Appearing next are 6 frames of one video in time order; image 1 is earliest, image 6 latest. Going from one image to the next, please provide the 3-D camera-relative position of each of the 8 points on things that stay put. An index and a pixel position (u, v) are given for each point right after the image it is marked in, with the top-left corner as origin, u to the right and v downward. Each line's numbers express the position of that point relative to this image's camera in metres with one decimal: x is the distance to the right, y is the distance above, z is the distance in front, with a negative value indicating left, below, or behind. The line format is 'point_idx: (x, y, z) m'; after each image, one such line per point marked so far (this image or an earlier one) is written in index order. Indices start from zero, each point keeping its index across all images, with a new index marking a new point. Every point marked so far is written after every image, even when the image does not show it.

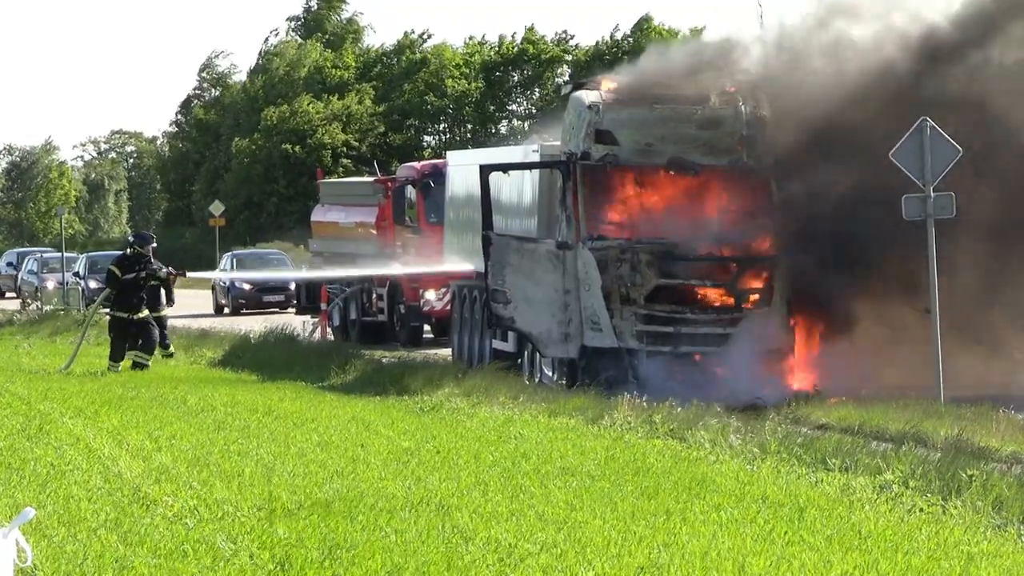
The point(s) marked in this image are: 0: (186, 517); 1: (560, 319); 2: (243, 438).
0: (-1.9, -1.3, +7.6) m
1: (+0.2, -0.4, +13.4) m
2: (-2.0, -1.1, +9.5) m
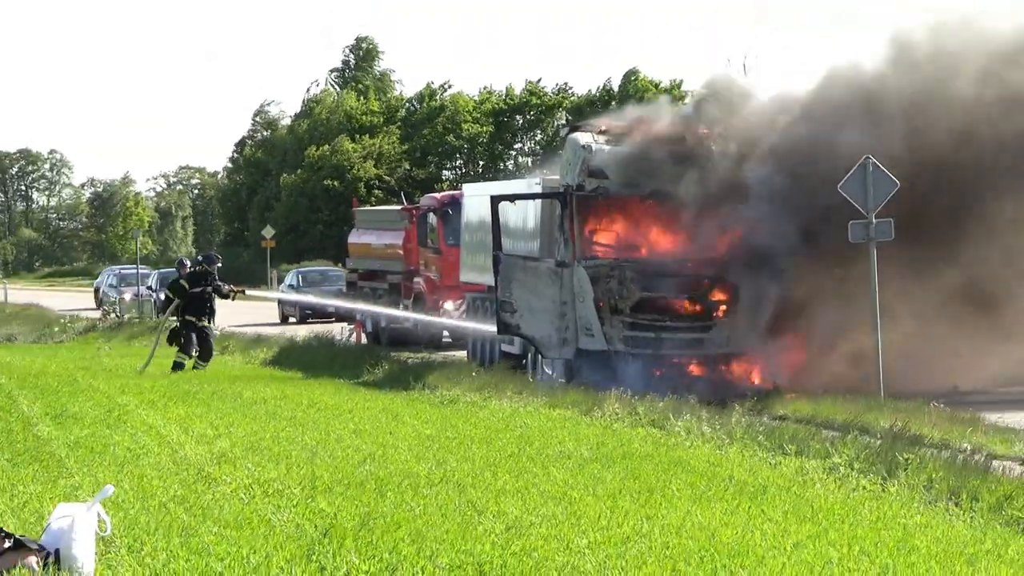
0: (-1.9, -1.4, +9.2) m
1: (+0.5, -0.4, +14.8) m
2: (-1.9, -1.2, +11.1) m
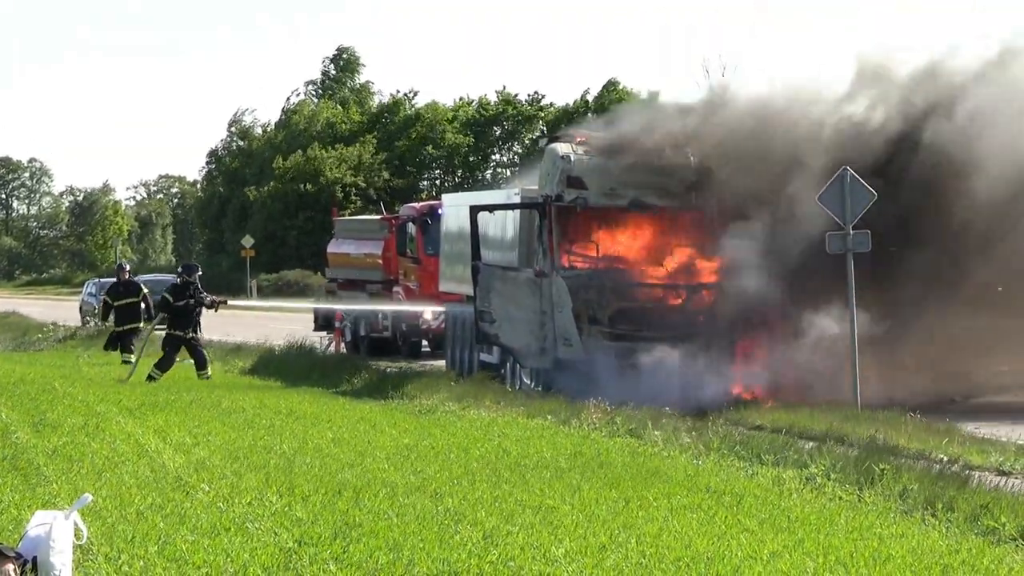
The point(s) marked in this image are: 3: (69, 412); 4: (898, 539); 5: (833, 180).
0: (-2.1, -1.5, +9.2) m
1: (+0.3, -0.5, +14.9) m
2: (-2.1, -1.2, +11.1) m
3: (-3.9, -1.1, +11.6) m
4: (+2.5, -1.6, +8.6) m
5: (+3.0, +1.0, +12.0) m
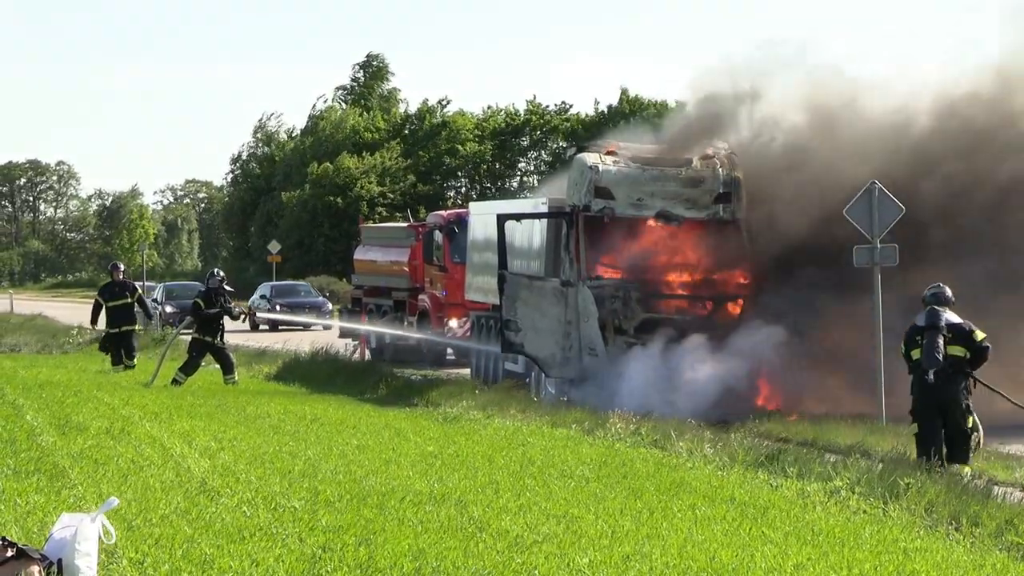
0: (-1.9, -1.6, +9.2) m
1: (+0.6, -0.6, +14.9) m
2: (-1.9, -1.3, +11.1) m
3: (-3.7, -1.1, +11.6) m
4: (+2.7, -1.8, +8.6) m
5: (+3.2, +0.9, +12.0) m
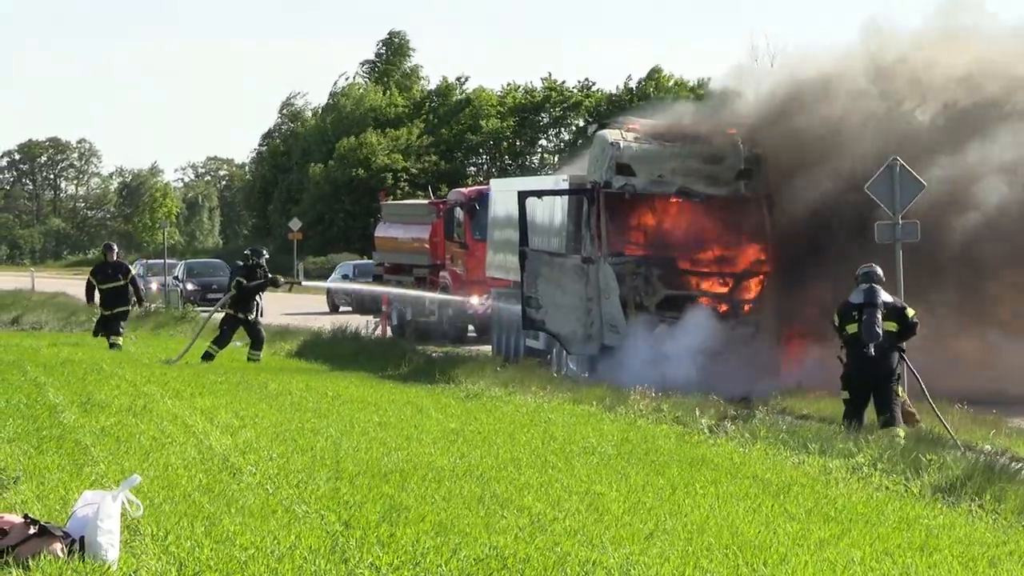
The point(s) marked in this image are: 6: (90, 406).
0: (-1.7, -1.4, +9.2) m
1: (+0.8, -0.4, +14.9) m
2: (-1.7, -1.1, +11.1) m
3: (-3.5, -0.9, +11.6) m
4: (+2.9, -1.6, +8.6) m
5: (+3.4, +1.1, +12.0) m
6: (-3.6, -1.0, +11.2) m
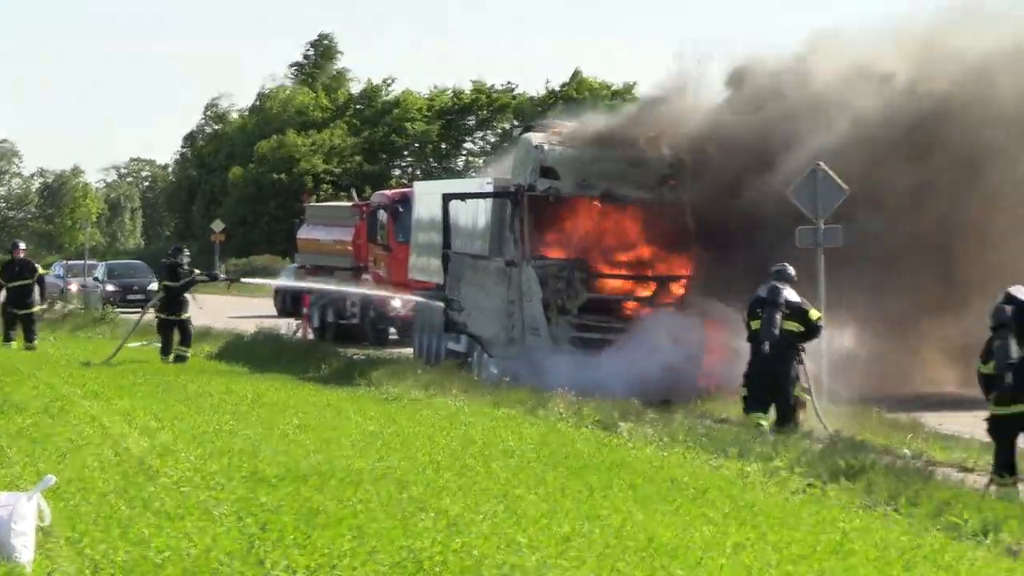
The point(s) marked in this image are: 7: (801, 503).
0: (-2.3, -1.4, +9.1) m
1: (0.0, -0.5, +14.9) m
2: (-2.3, -1.1, +11.0) m
3: (-4.2, -0.9, +11.5) m
4: (+2.3, -1.6, +8.6) m
5: (+2.7, +1.0, +12.0) m
6: (-4.3, -1.0, +11.1) m
7: (+2.1, -1.5, +9.3) m
